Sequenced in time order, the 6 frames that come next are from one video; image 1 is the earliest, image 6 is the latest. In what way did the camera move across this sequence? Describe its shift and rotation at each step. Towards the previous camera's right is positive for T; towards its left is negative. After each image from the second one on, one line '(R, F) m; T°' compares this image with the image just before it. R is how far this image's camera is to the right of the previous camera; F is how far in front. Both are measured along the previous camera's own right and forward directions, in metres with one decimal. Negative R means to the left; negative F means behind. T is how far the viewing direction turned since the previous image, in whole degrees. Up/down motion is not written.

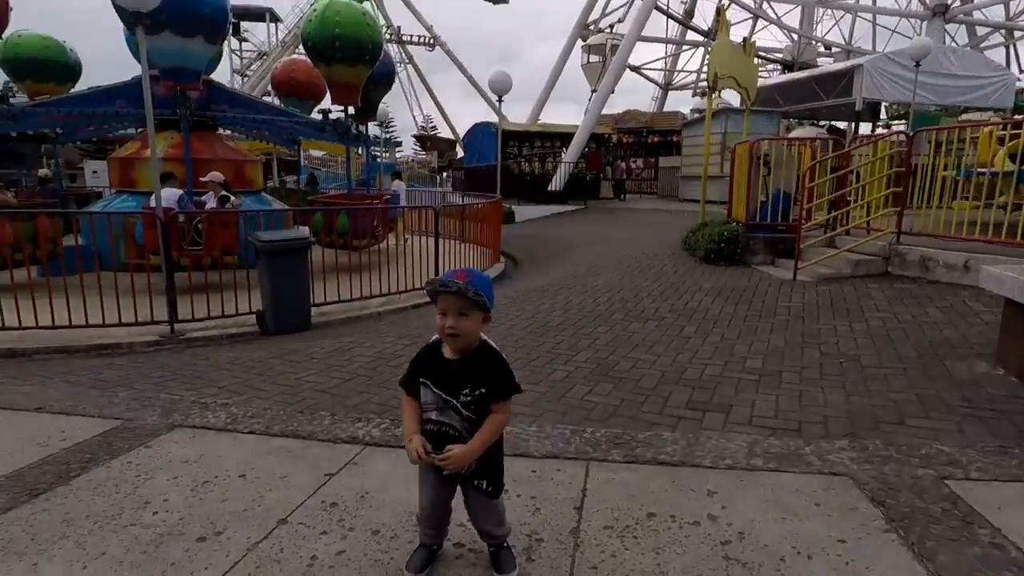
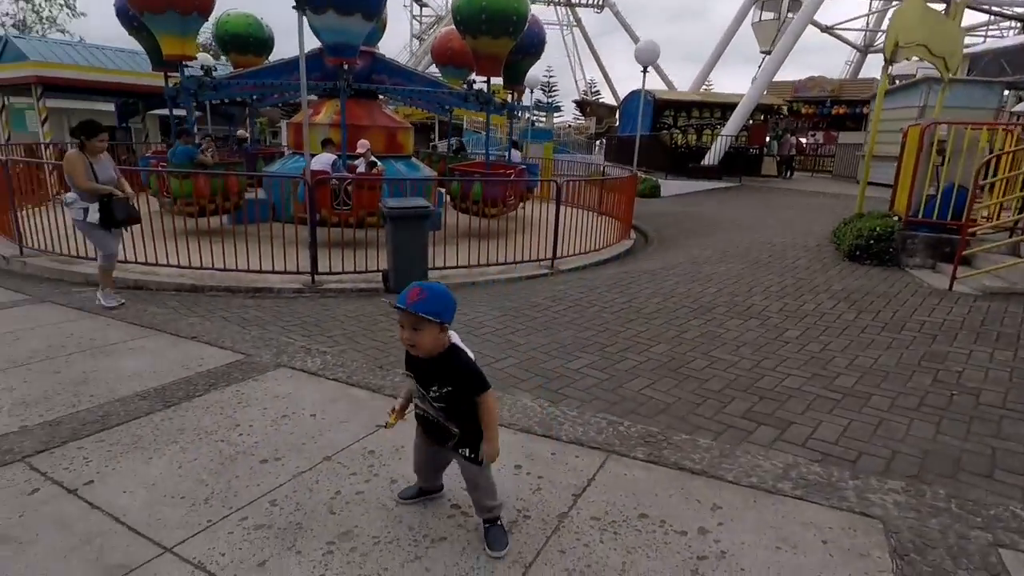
(+0.5, -0.1) m; -15°
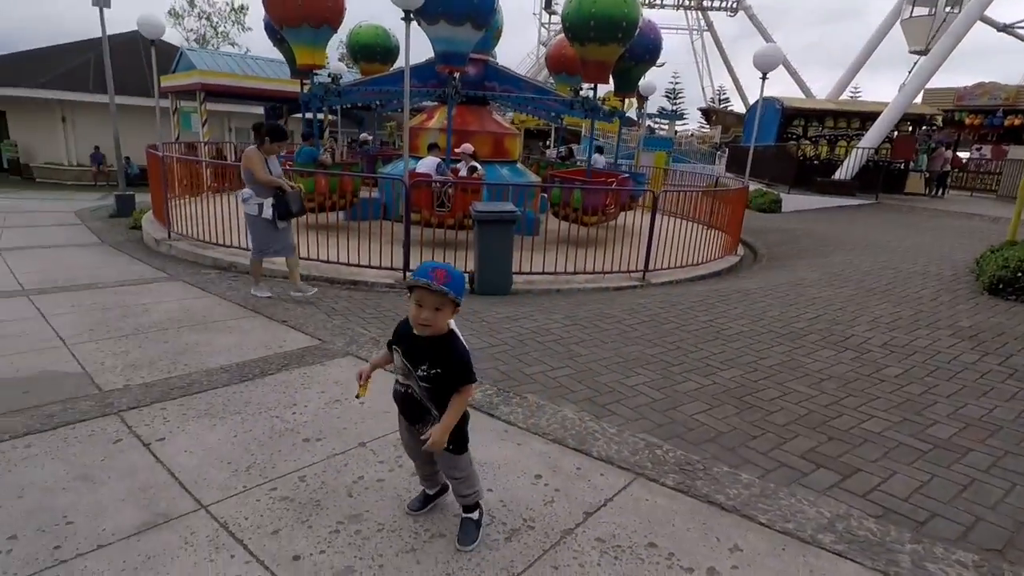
(+0.4, 0.0) m; -11°
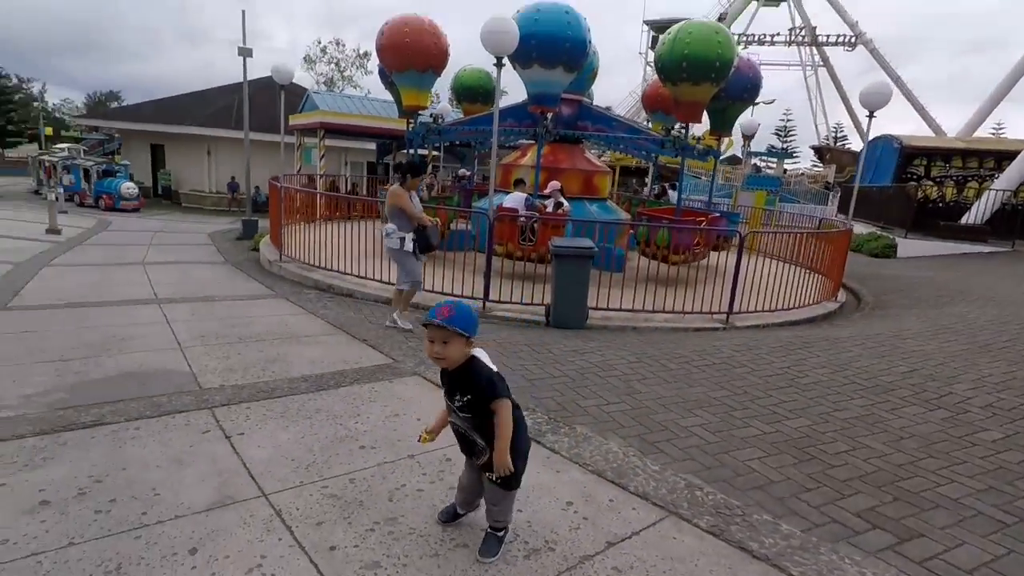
(+0.3, -0.1) m; -10°
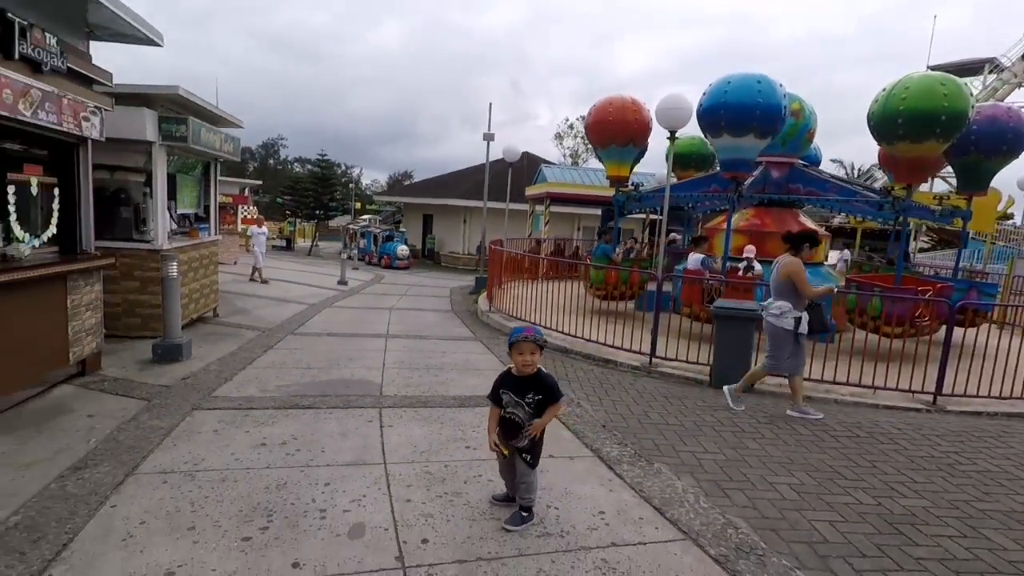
(+1.1, -0.6) m; -24°
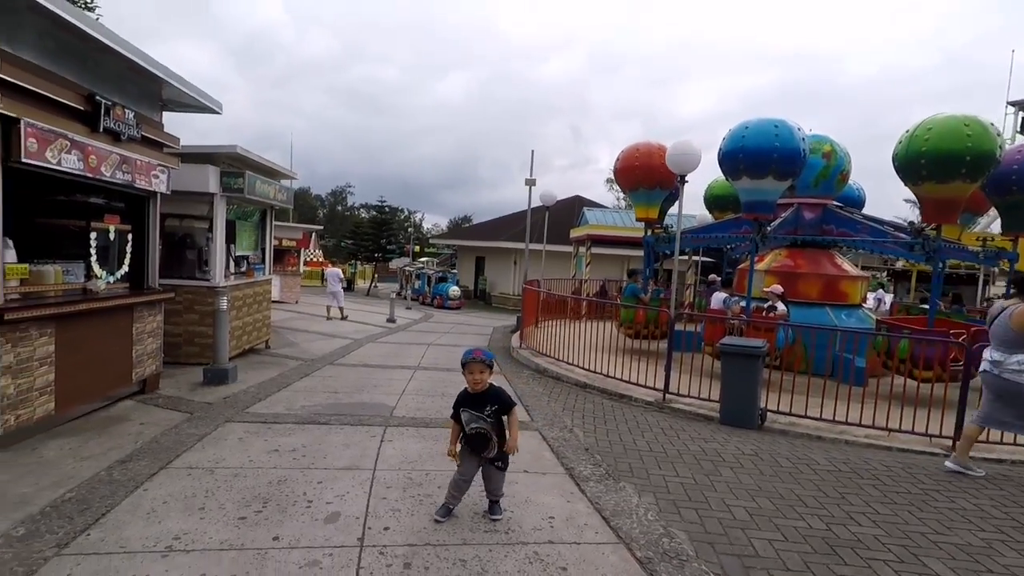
(+0.7, -0.5) m; -6°
